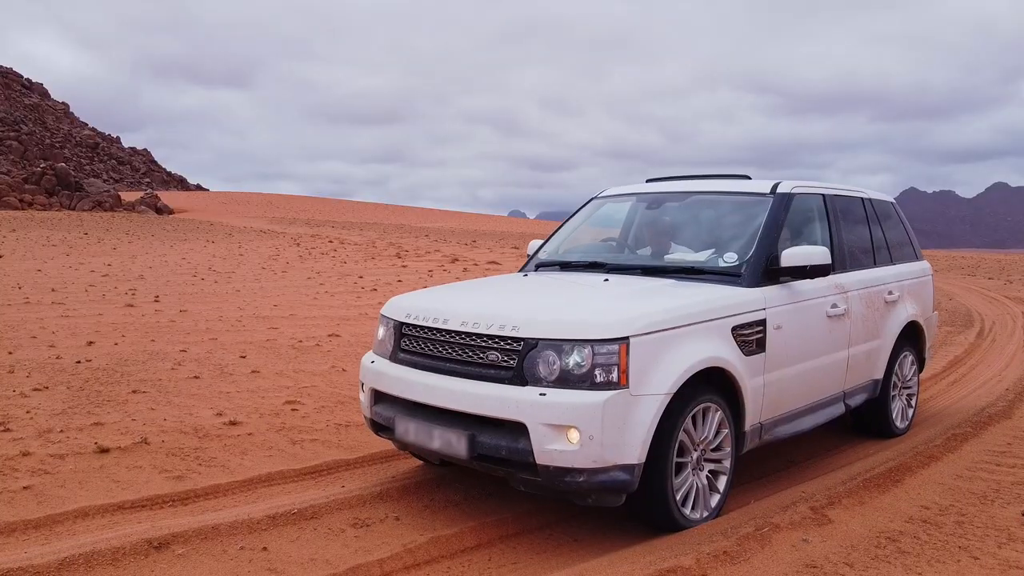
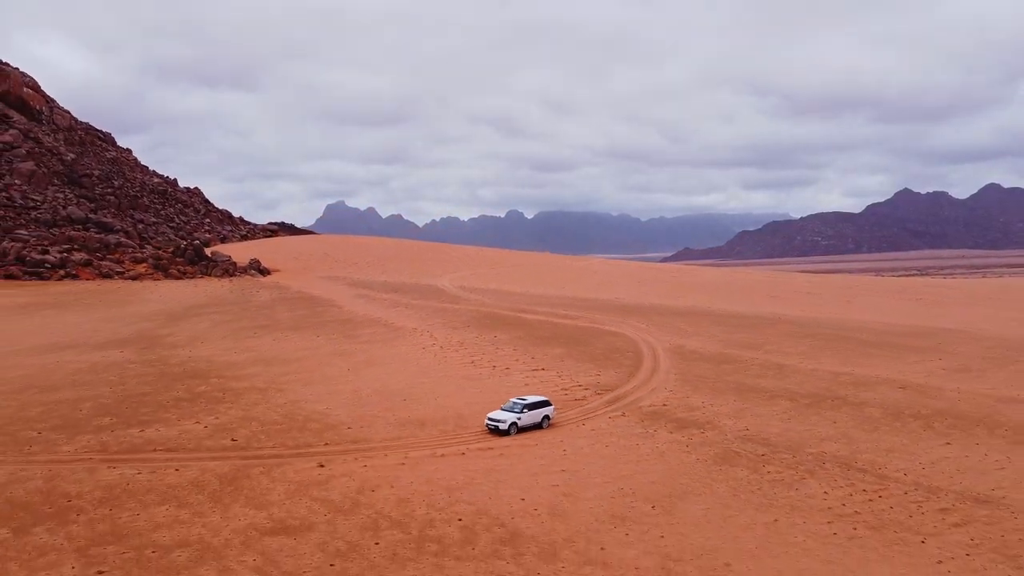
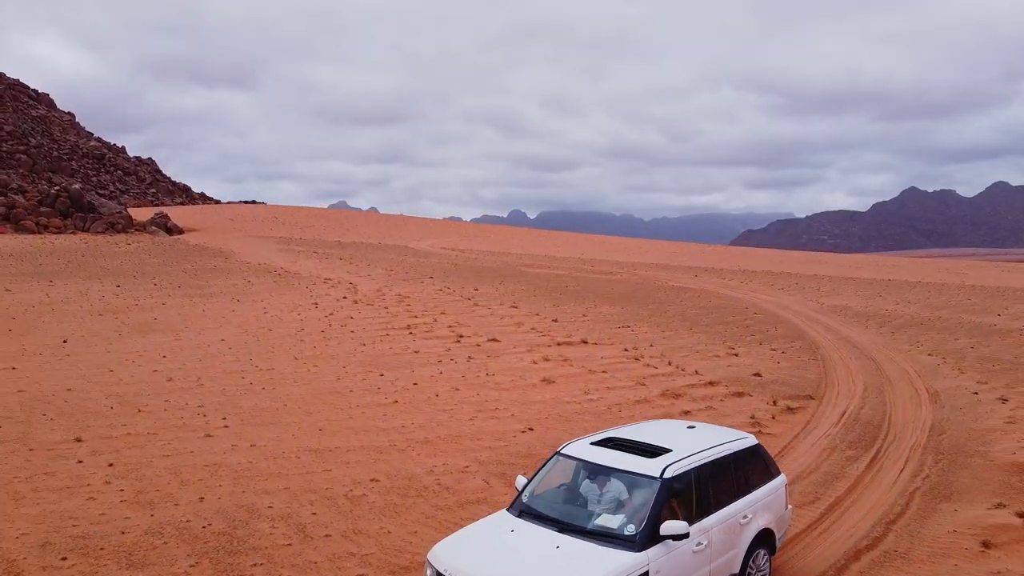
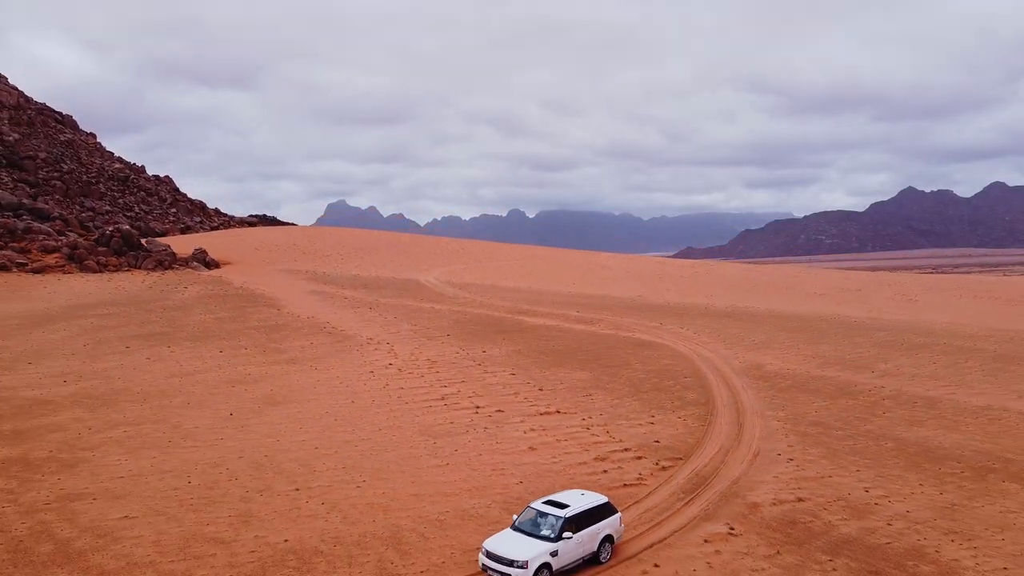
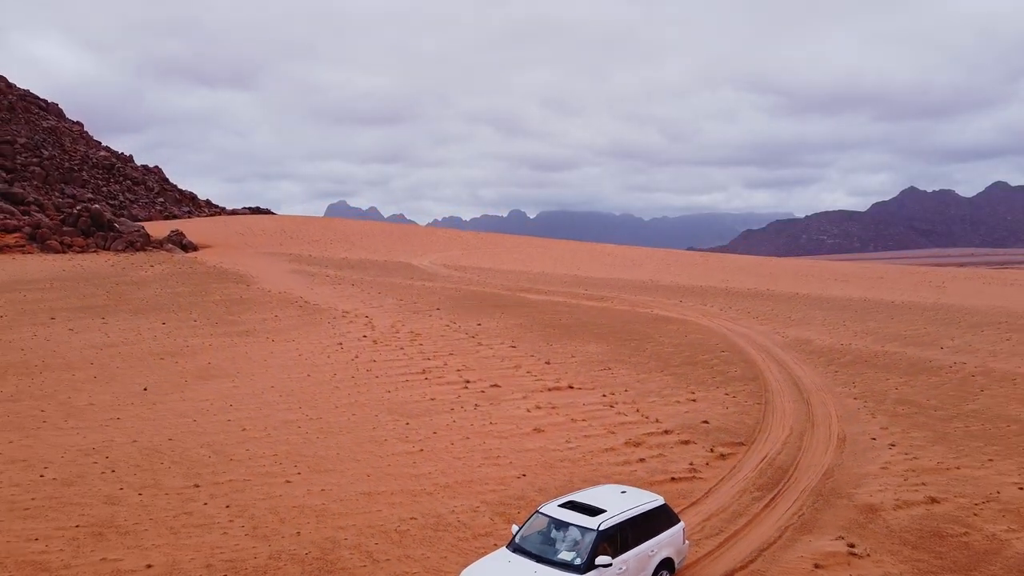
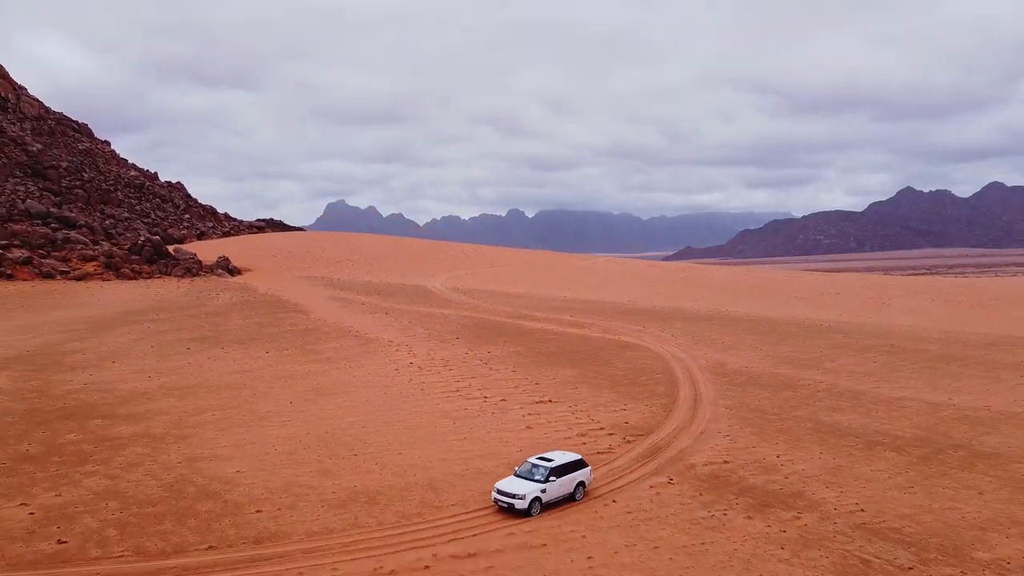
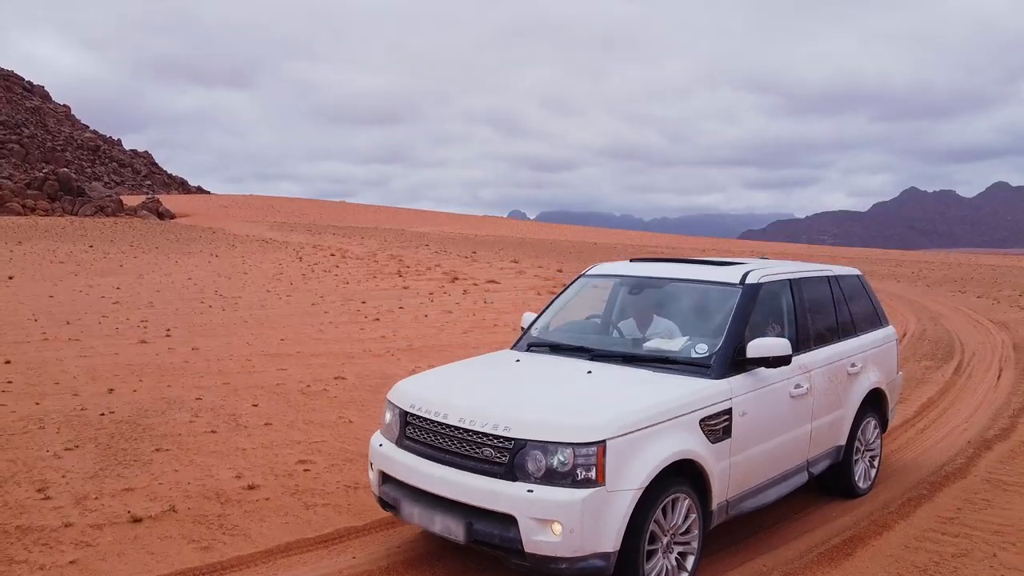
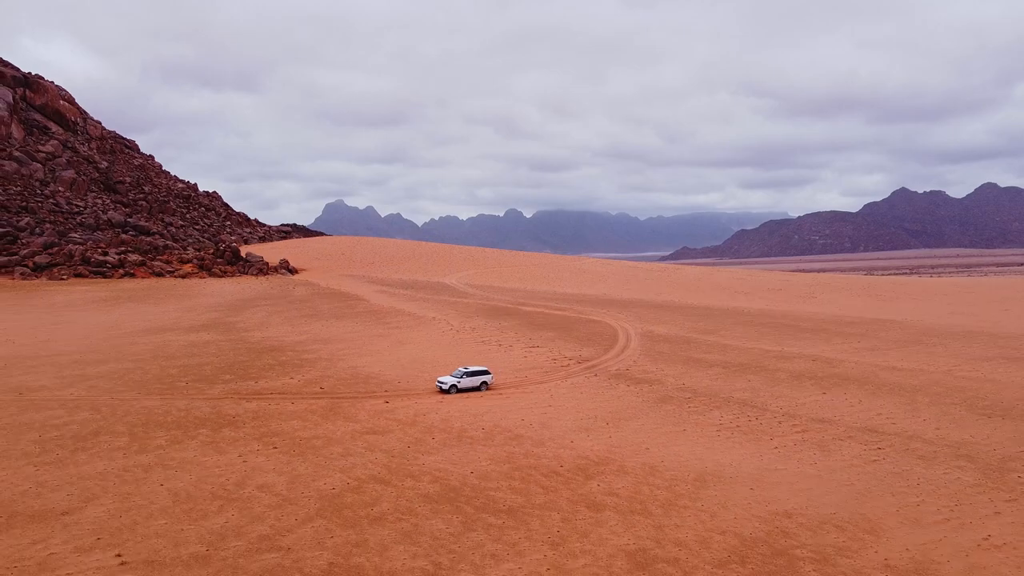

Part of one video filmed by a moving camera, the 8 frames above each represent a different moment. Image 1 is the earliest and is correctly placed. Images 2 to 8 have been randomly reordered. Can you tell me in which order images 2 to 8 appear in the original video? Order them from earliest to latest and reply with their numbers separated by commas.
7, 3, 5, 4, 6, 2, 8
